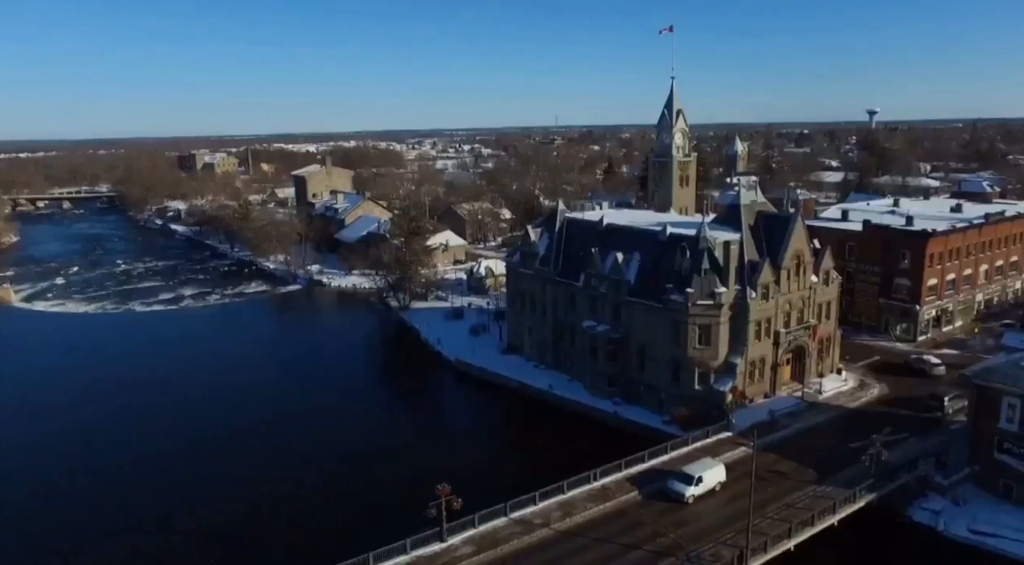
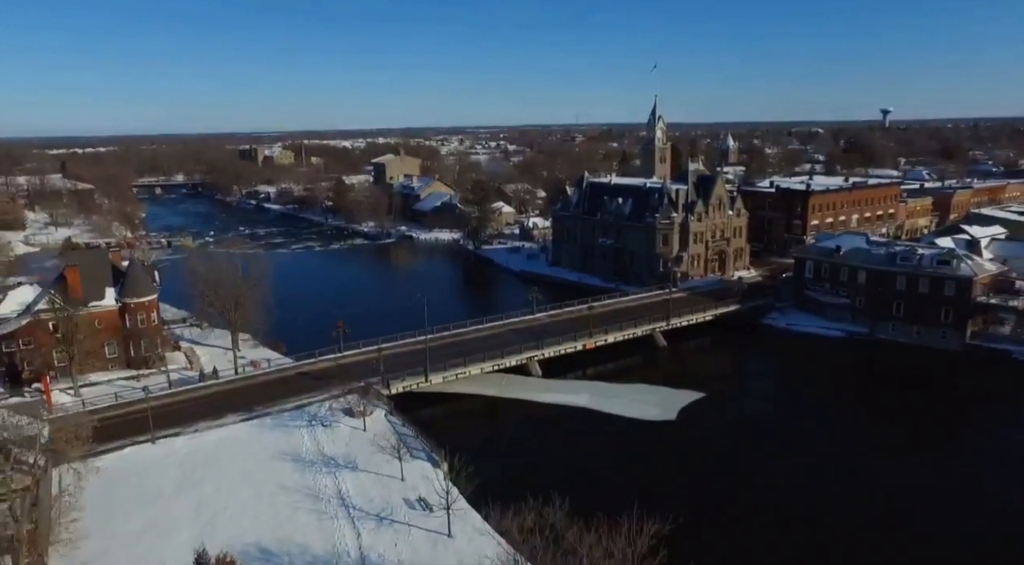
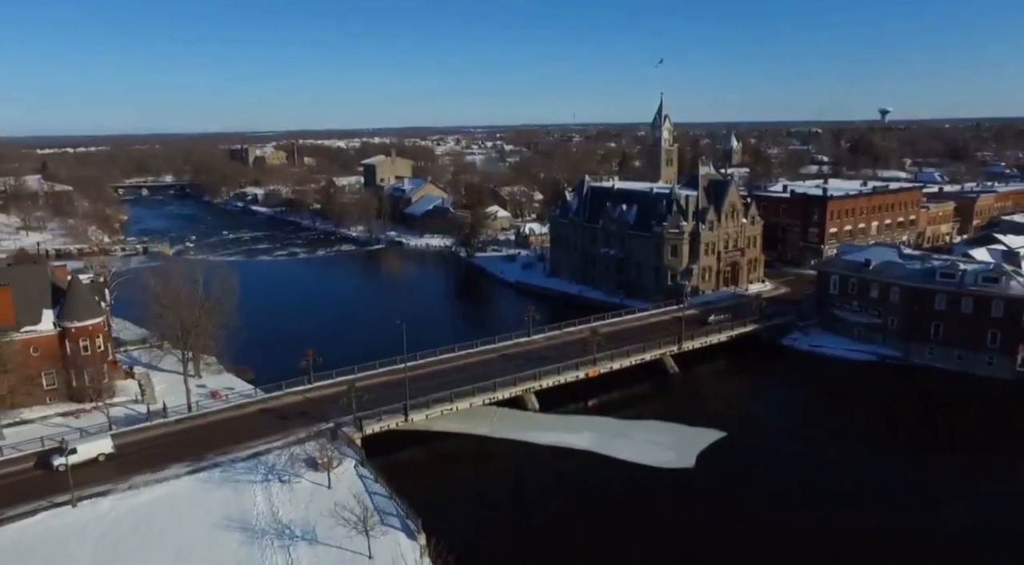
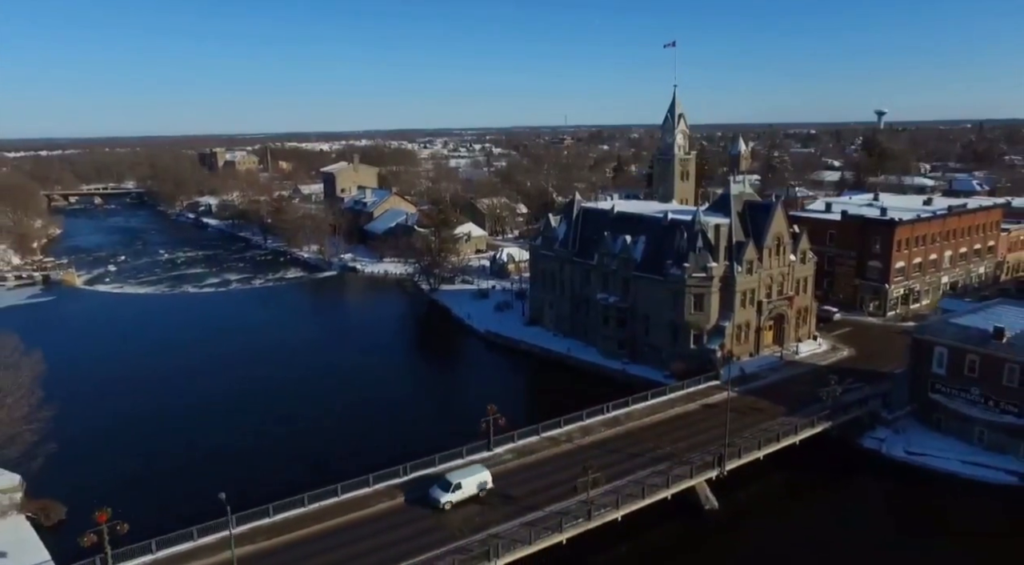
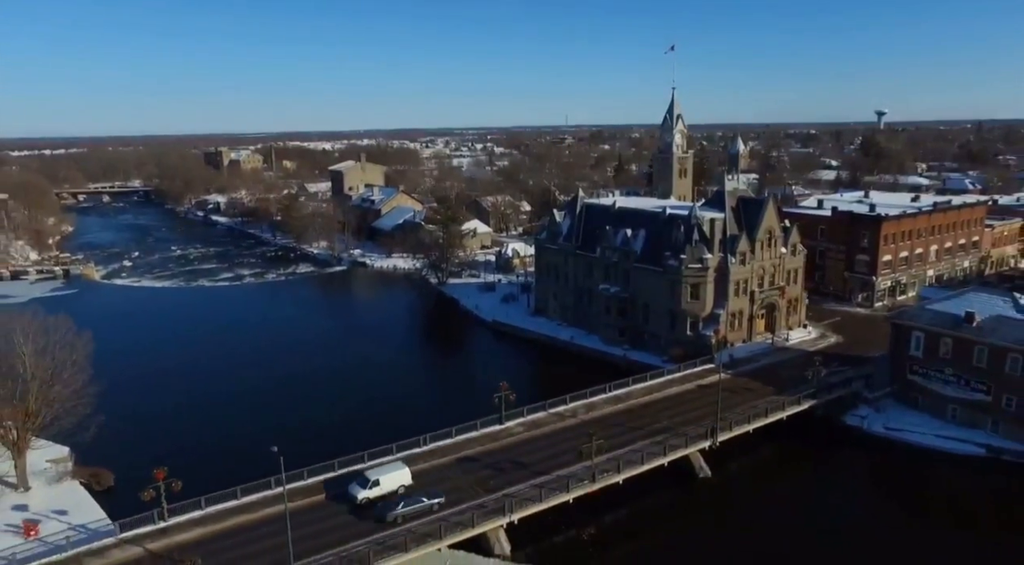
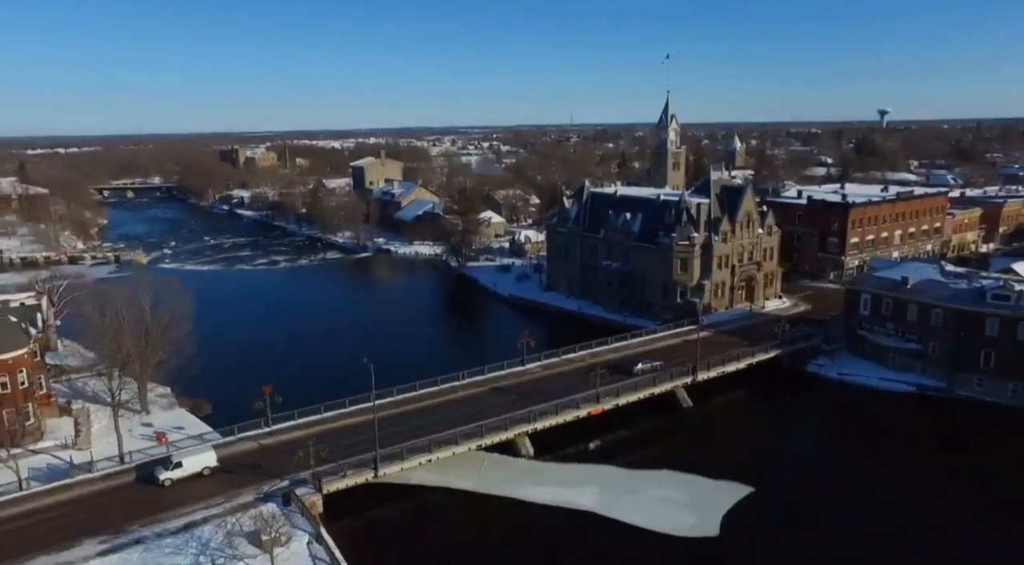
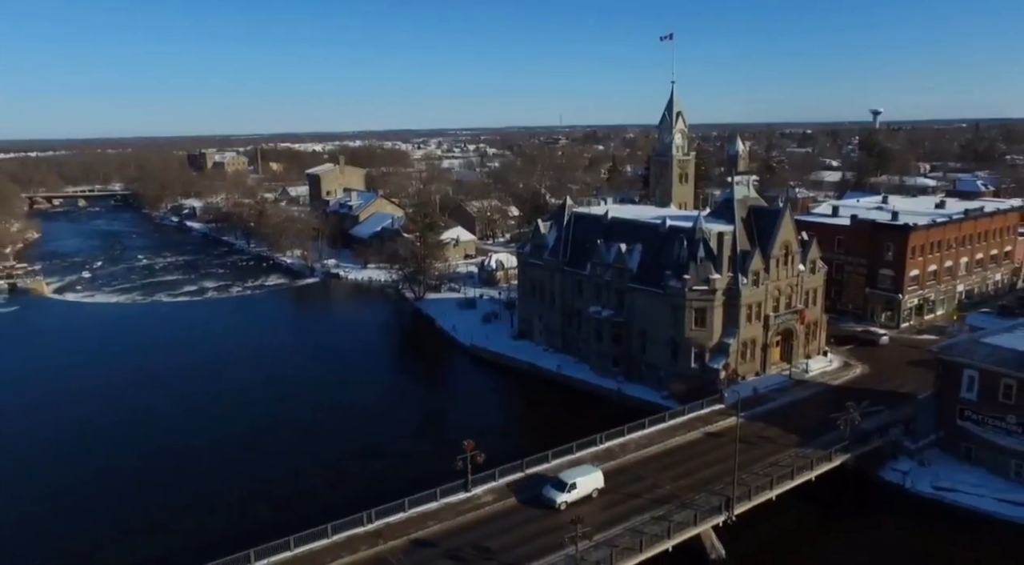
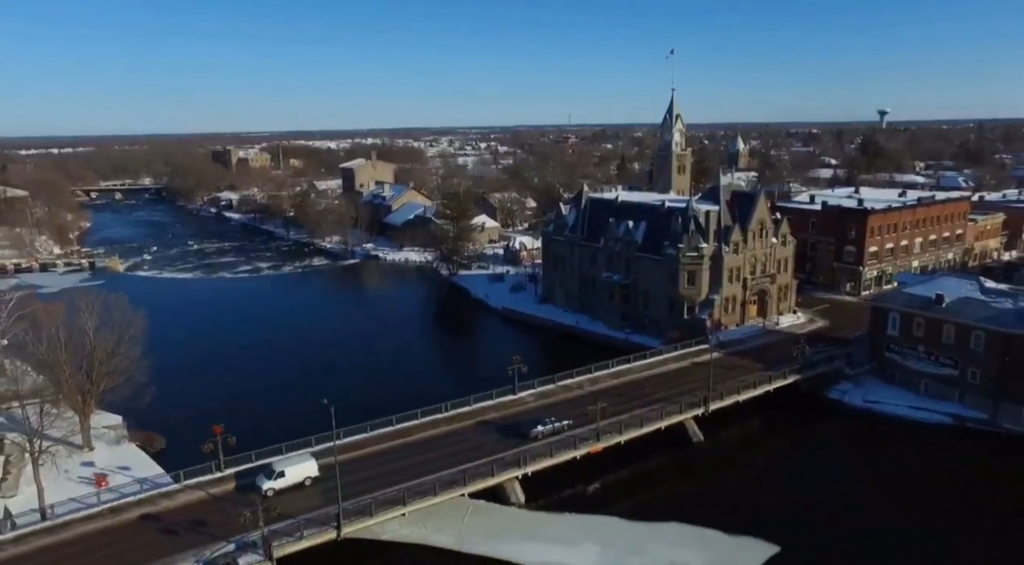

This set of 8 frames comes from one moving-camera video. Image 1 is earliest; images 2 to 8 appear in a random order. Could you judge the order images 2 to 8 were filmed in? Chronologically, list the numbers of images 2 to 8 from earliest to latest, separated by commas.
7, 4, 5, 8, 6, 3, 2
